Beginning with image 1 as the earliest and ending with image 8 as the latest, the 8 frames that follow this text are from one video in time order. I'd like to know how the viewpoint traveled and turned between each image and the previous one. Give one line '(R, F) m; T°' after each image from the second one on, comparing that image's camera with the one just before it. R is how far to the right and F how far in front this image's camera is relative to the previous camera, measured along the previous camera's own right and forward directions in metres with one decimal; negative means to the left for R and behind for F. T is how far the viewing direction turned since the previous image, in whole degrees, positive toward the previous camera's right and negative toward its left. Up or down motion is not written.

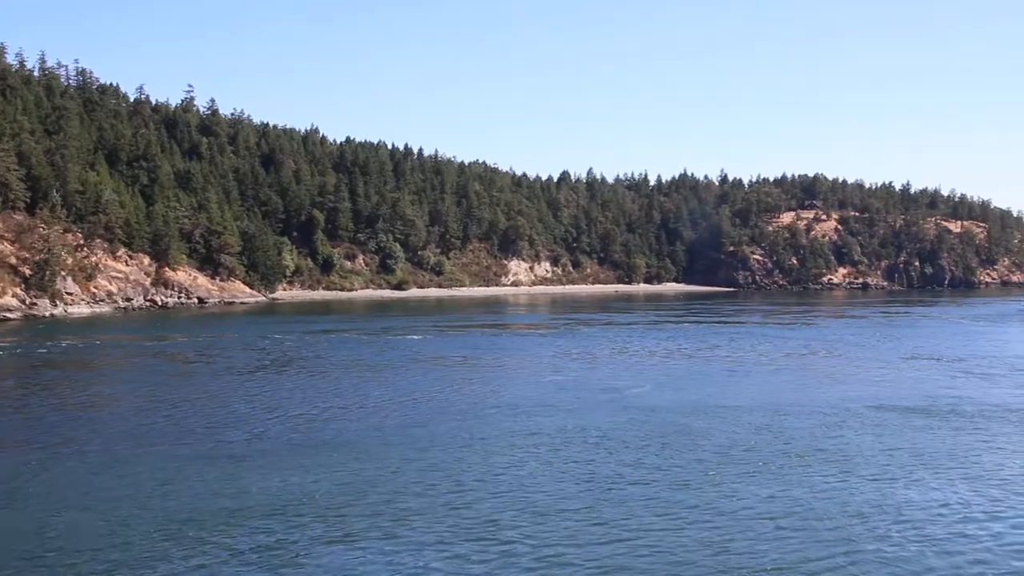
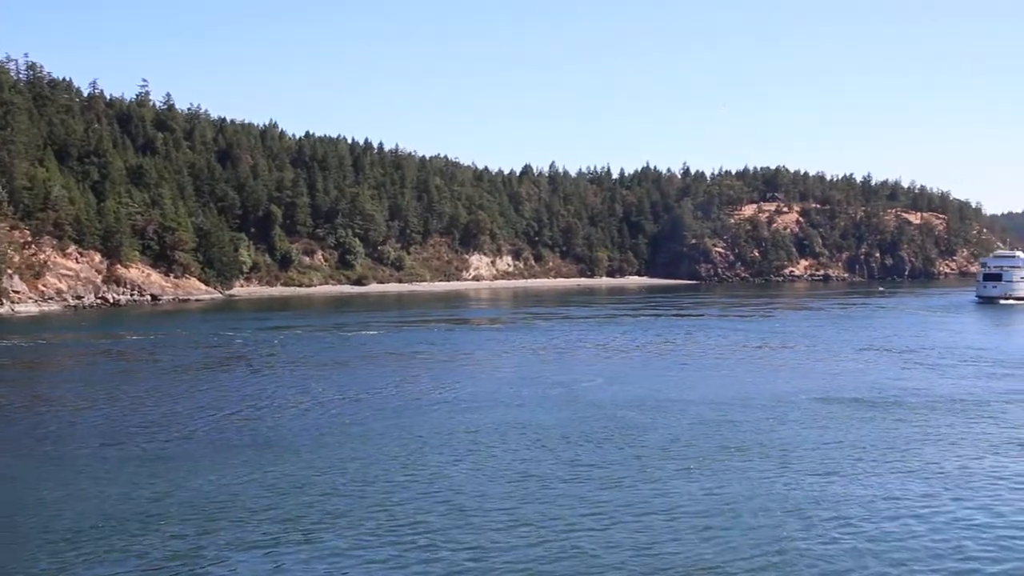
(+0.7, +0.4) m; +2°
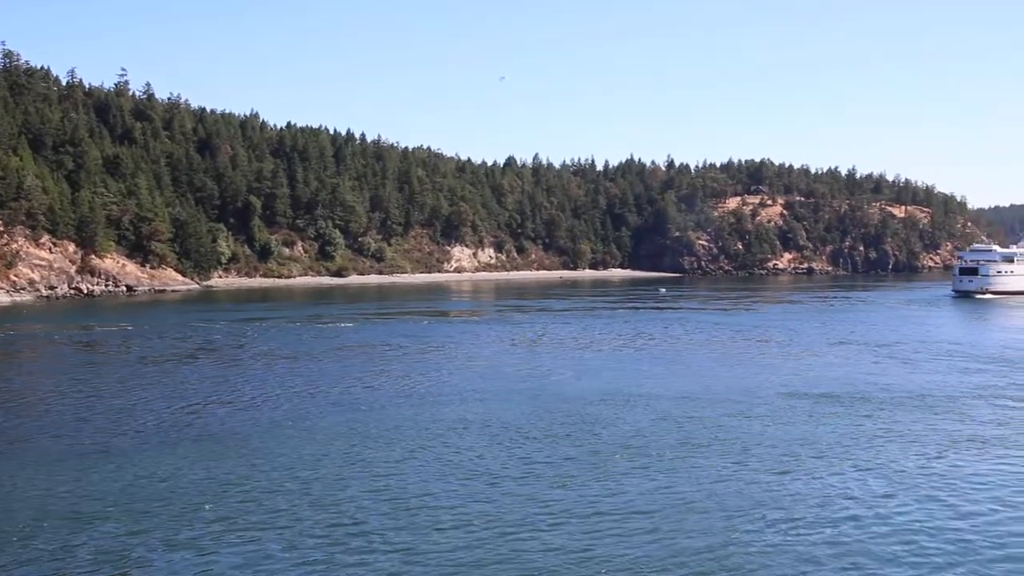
(+0.7, +0.3) m; +1°
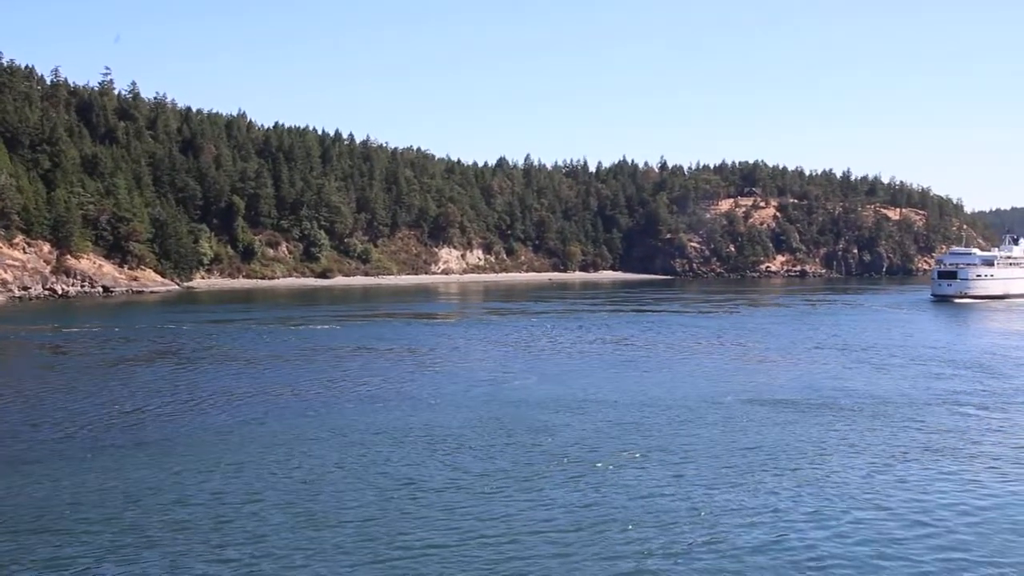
(+1.3, +0.8) m; 0°
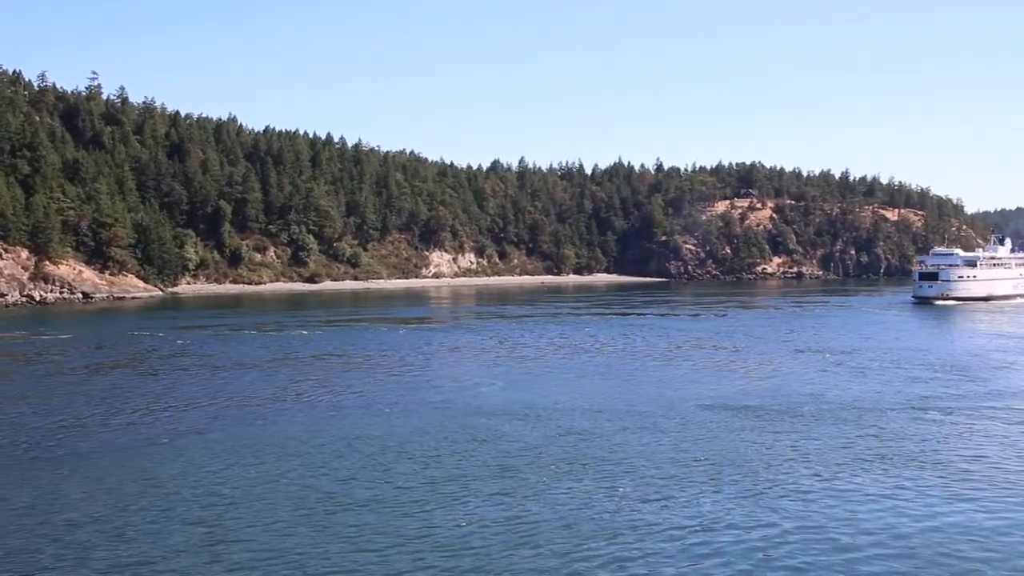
(+1.4, +0.8) m; 0°
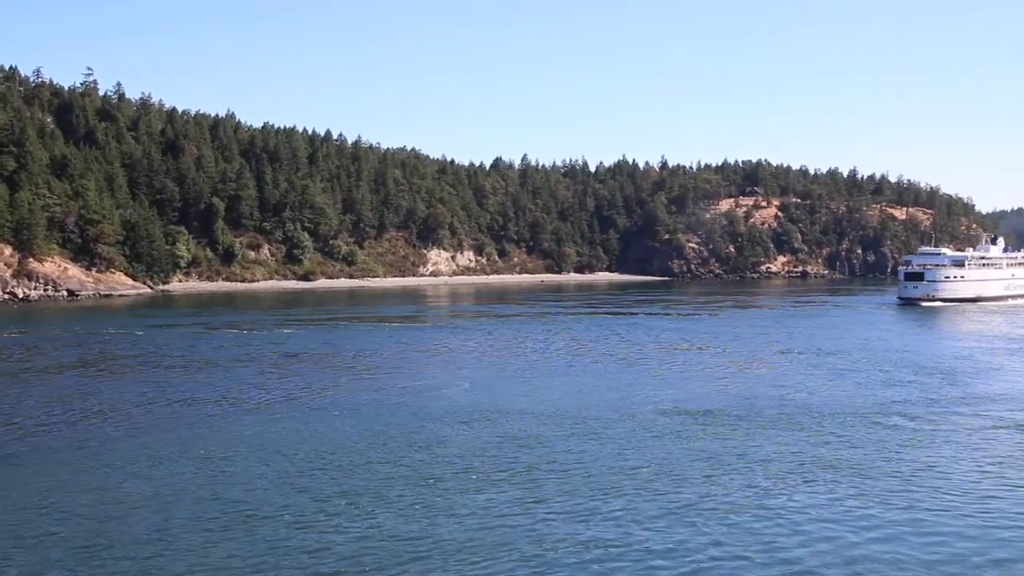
(+1.6, +1.0) m; -1°
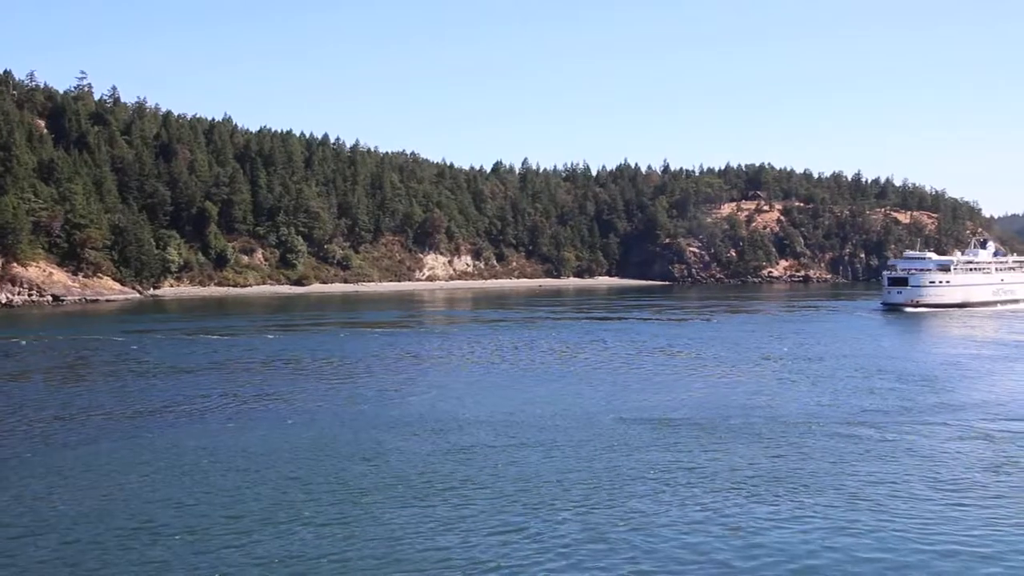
(+1.3, +0.9) m; -1°
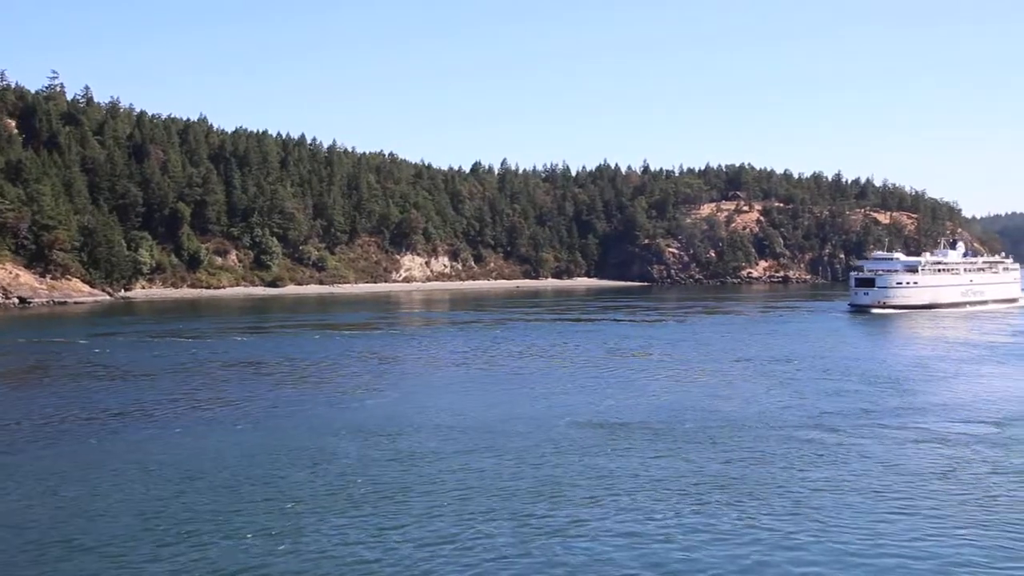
(+0.8, +0.5) m; +1°
